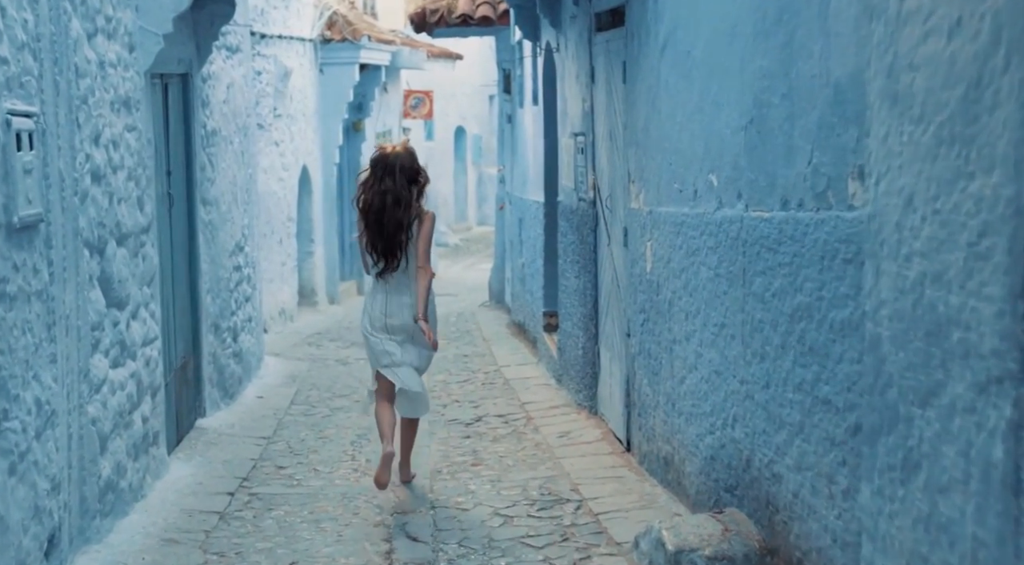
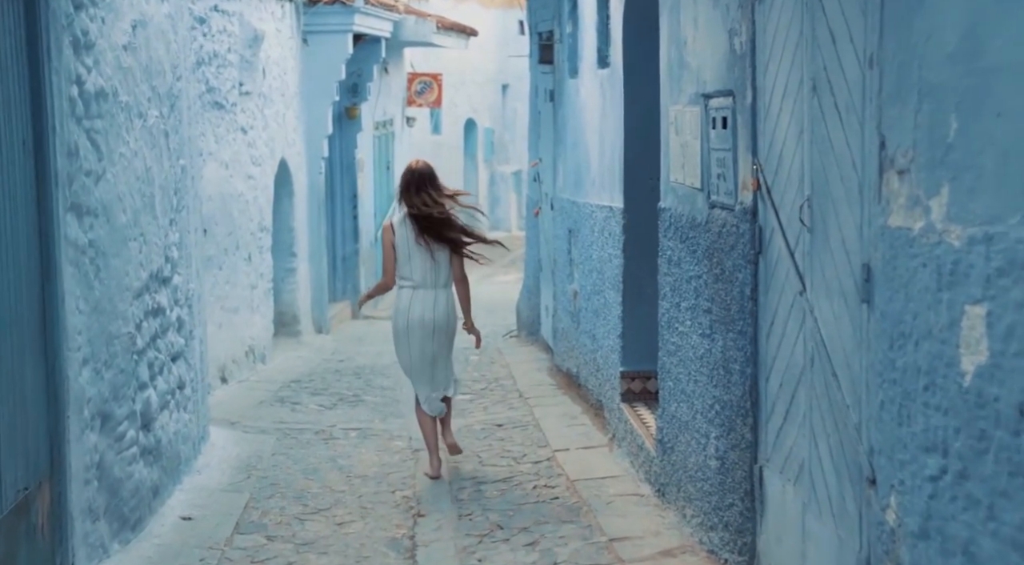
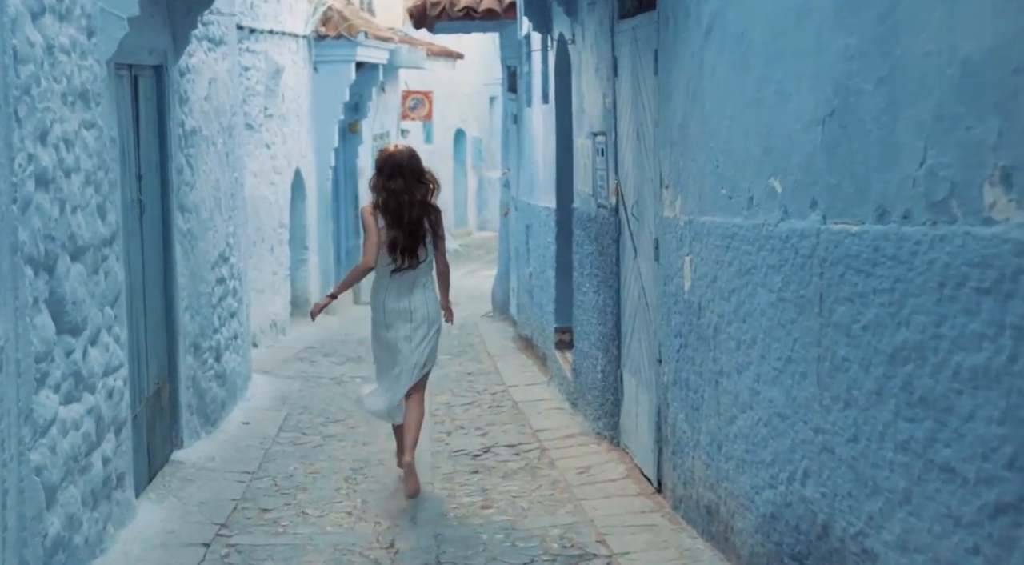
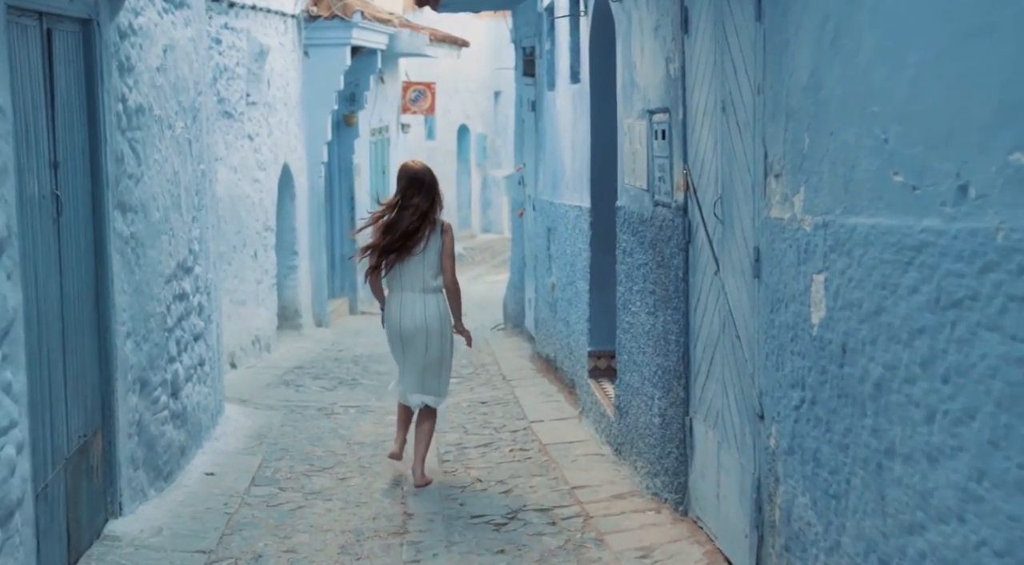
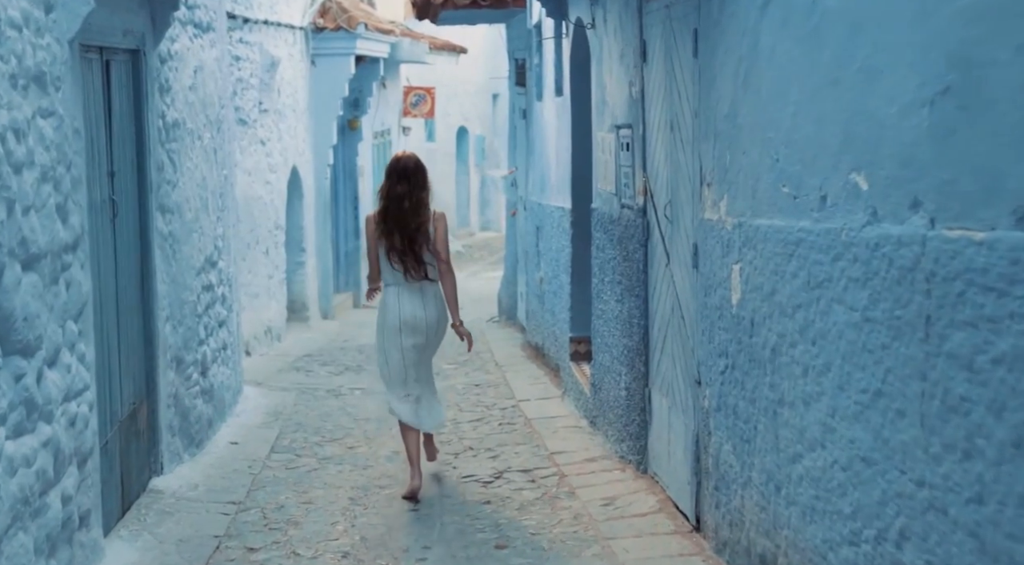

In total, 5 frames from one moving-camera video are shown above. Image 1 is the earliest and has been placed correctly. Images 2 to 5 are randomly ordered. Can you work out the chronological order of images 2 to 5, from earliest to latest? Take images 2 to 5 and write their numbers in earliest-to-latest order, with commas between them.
3, 5, 4, 2
